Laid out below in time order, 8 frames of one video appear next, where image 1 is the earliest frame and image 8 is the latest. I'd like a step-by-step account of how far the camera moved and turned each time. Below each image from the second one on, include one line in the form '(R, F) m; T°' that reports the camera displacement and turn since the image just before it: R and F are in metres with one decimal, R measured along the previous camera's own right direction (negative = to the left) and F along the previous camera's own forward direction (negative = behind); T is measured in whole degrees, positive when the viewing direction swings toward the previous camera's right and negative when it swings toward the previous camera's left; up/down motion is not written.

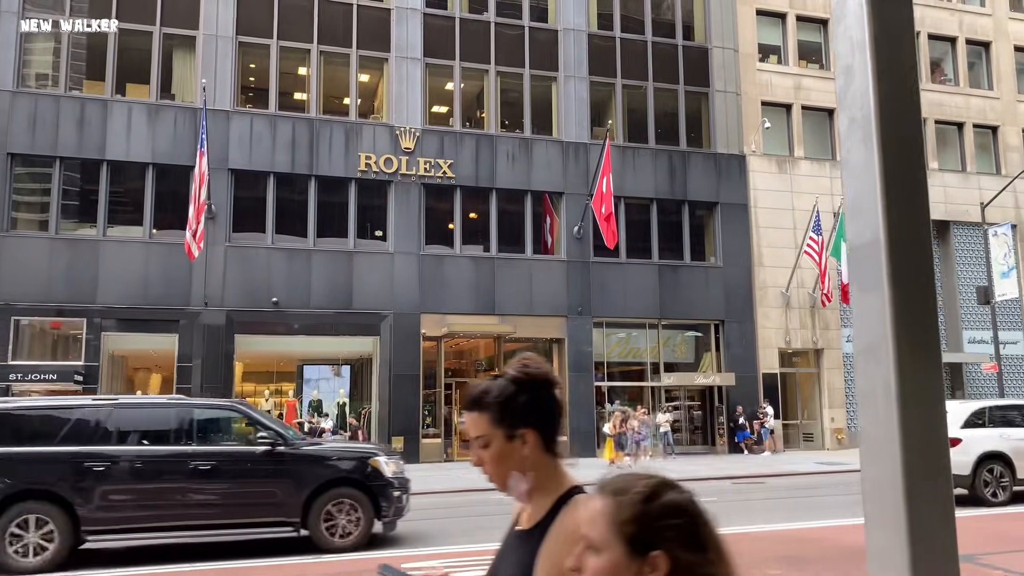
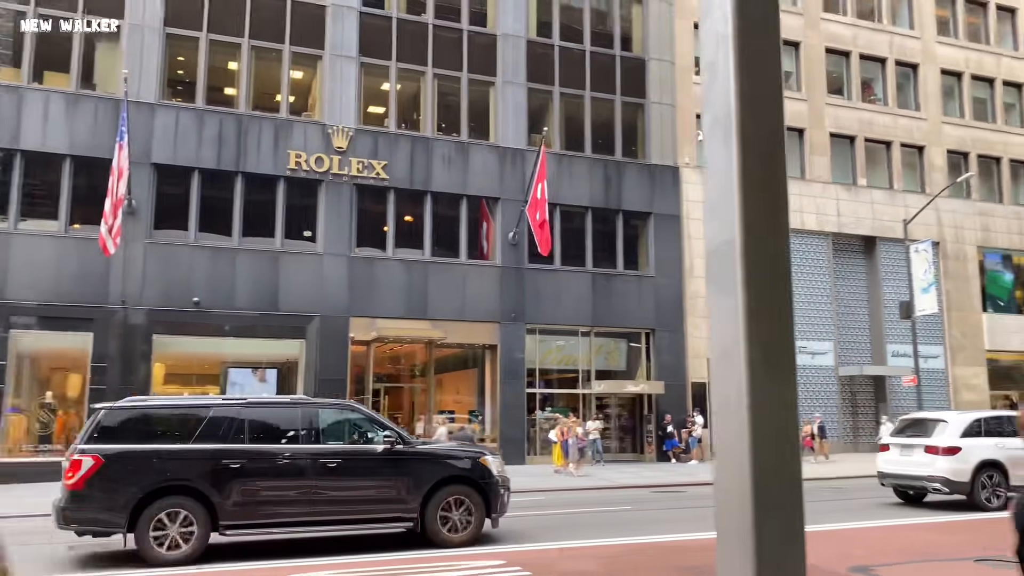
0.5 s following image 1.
(+0.5, +0.2) m; +4°
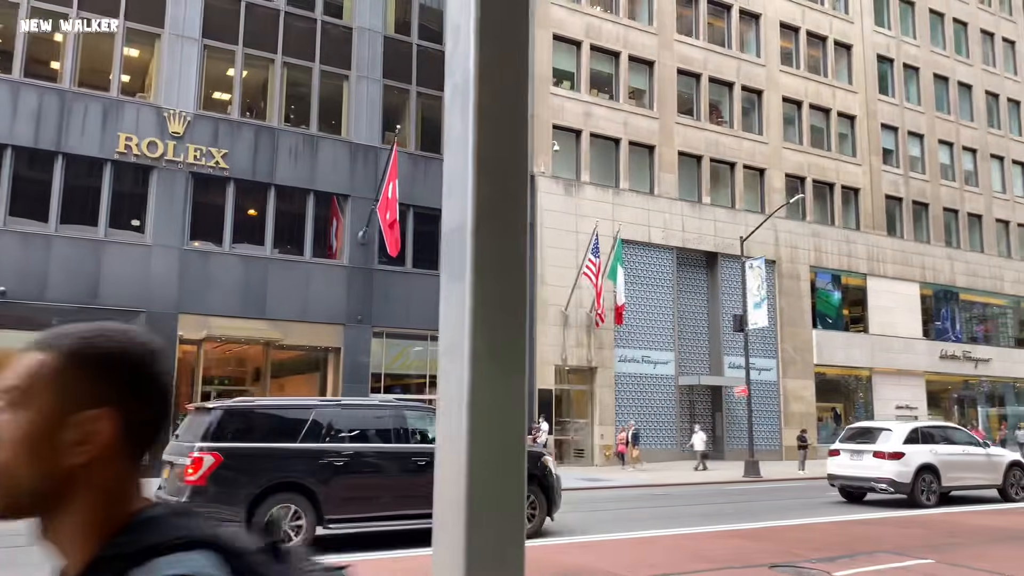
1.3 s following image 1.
(+0.7, +0.4) m; +9°
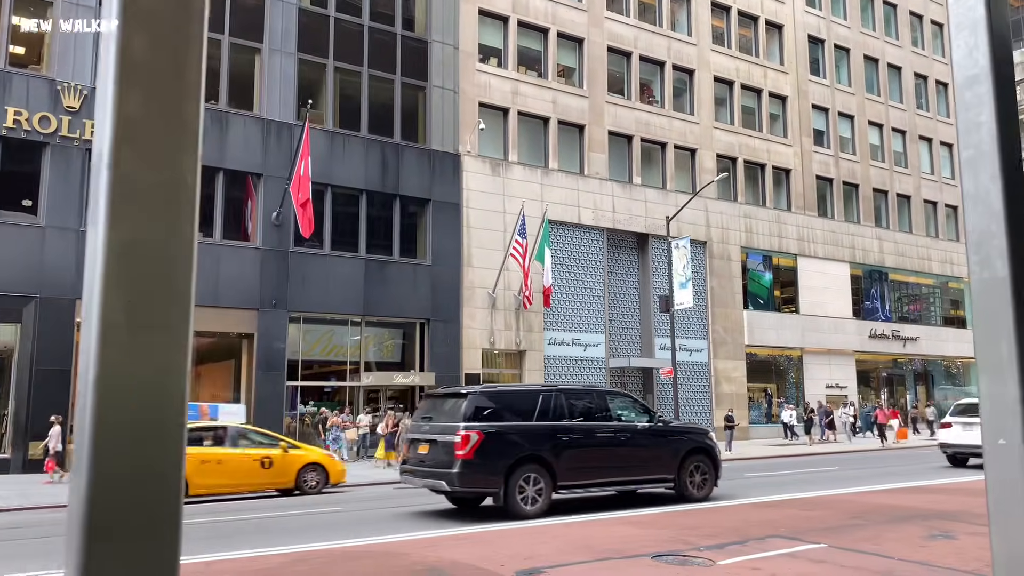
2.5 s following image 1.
(+0.9, +0.7) m; +3°
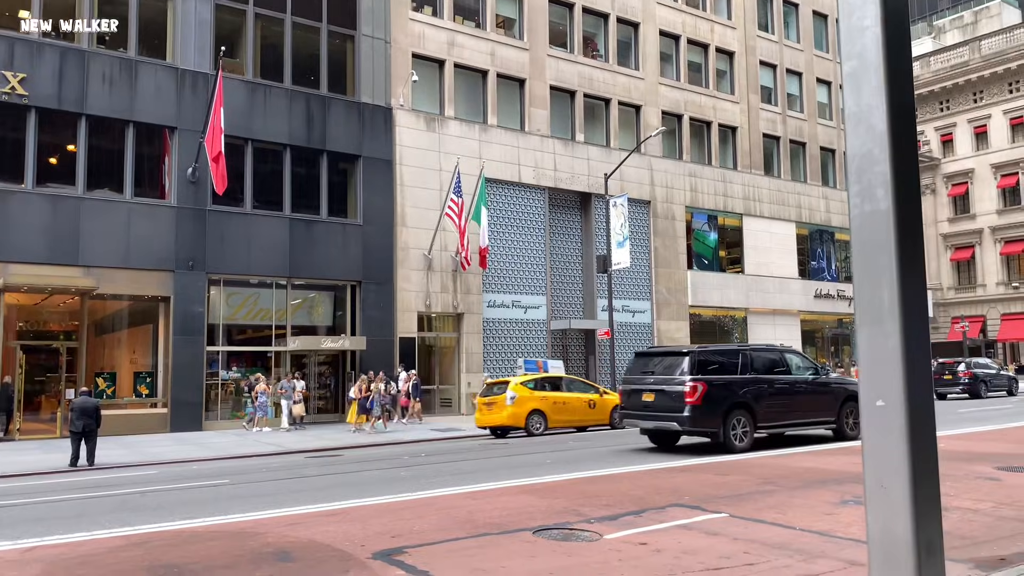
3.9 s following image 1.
(+0.9, +0.9) m; +3°
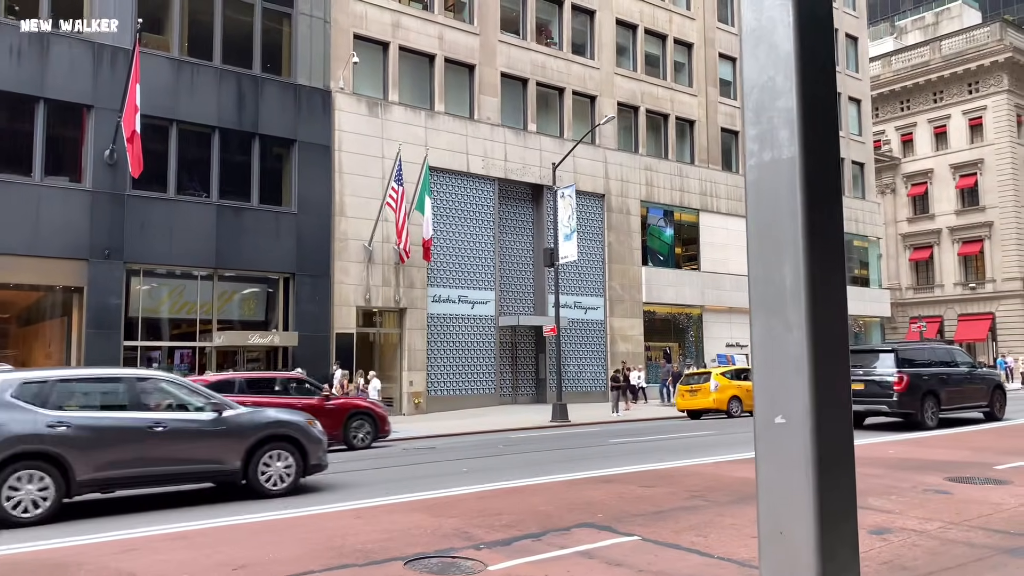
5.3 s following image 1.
(+0.7, +1.2) m; +2°
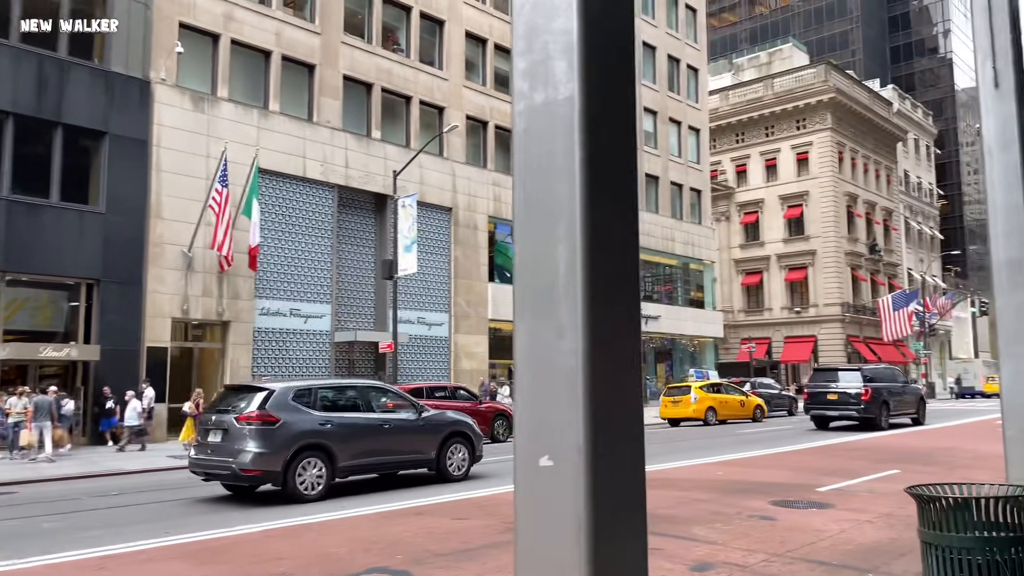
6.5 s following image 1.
(+0.5, +0.9) m; +10°
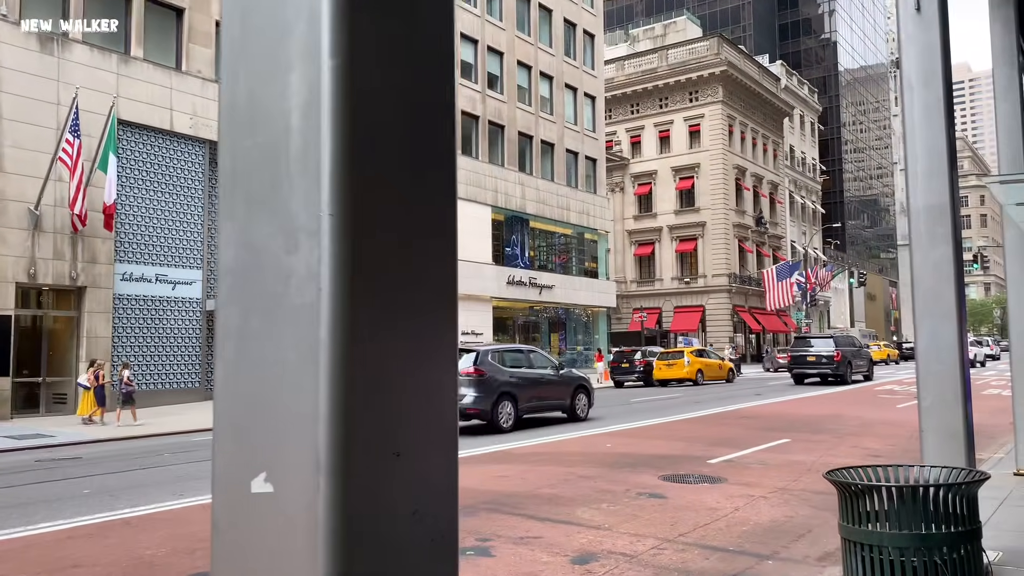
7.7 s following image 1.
(+0.3, +1.0) m; +7°
